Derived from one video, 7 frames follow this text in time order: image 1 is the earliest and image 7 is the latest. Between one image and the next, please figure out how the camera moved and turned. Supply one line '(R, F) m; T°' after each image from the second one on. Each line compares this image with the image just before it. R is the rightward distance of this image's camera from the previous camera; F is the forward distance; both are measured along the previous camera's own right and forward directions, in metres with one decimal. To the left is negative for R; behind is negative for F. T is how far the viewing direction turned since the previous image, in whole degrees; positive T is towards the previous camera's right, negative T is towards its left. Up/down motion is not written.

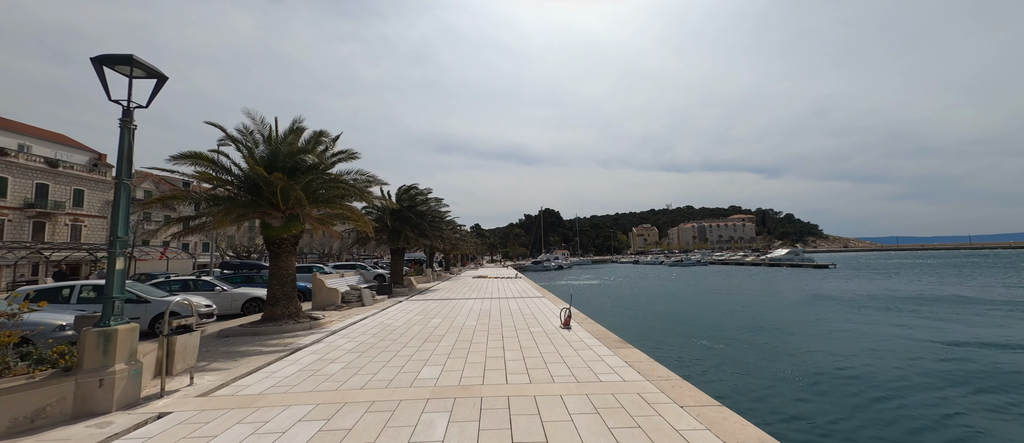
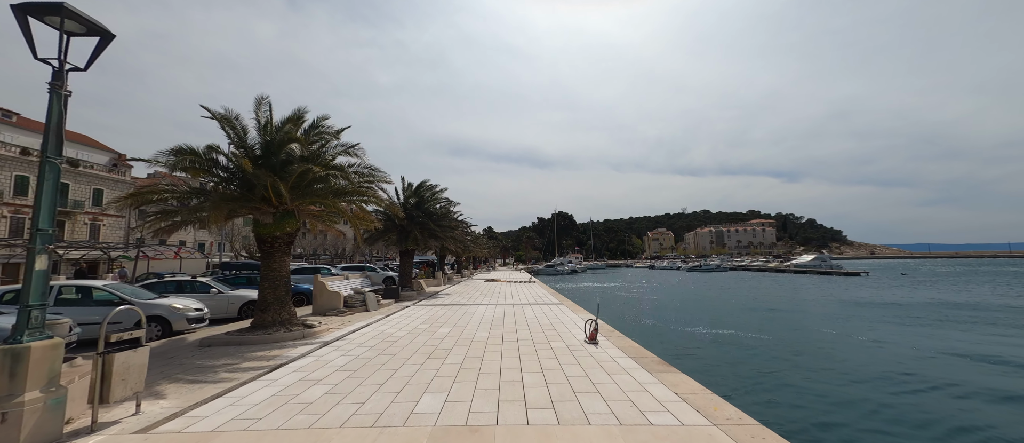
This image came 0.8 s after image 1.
(-0.1, +1.0) m; -2°
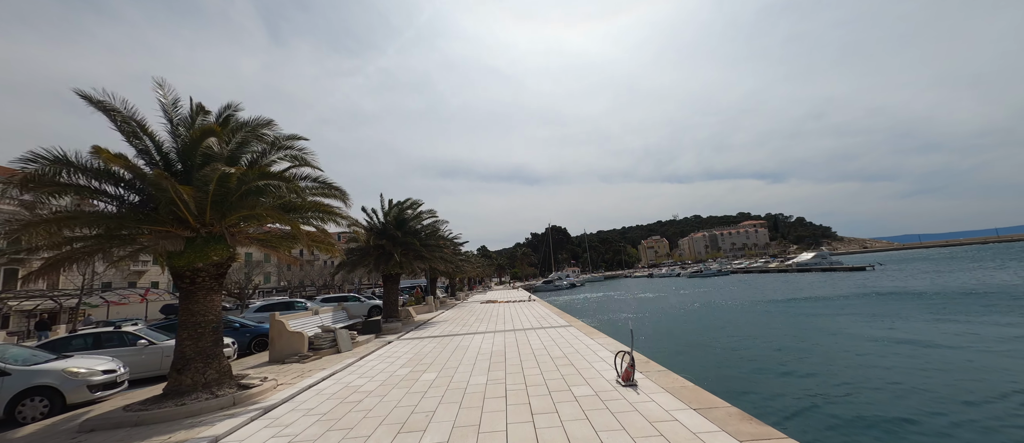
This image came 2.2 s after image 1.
(-0.1, +1.7) m; +1°
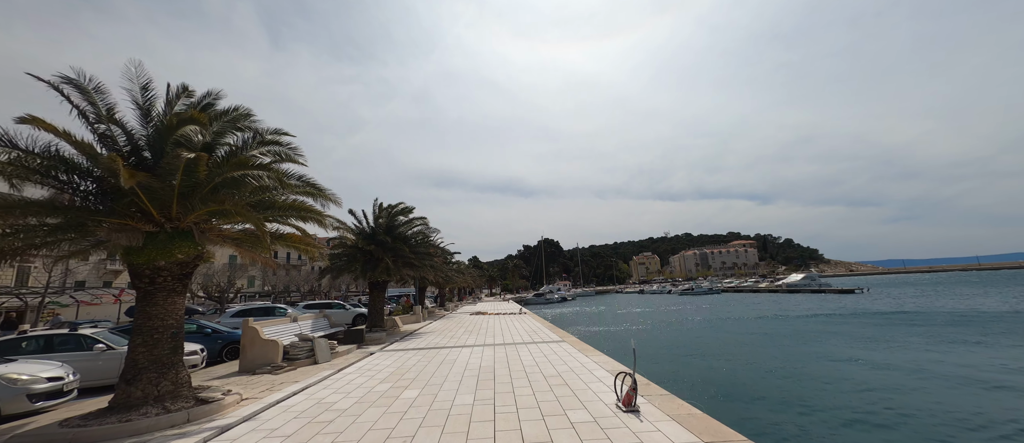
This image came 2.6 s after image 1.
(0.0, +0.4) m; +1°
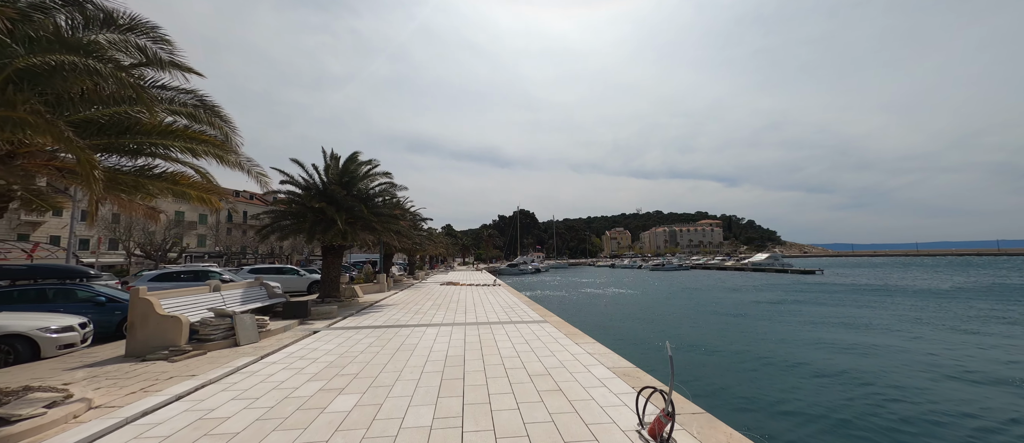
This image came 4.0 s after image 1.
(-0.1, +1.6) m; +4°
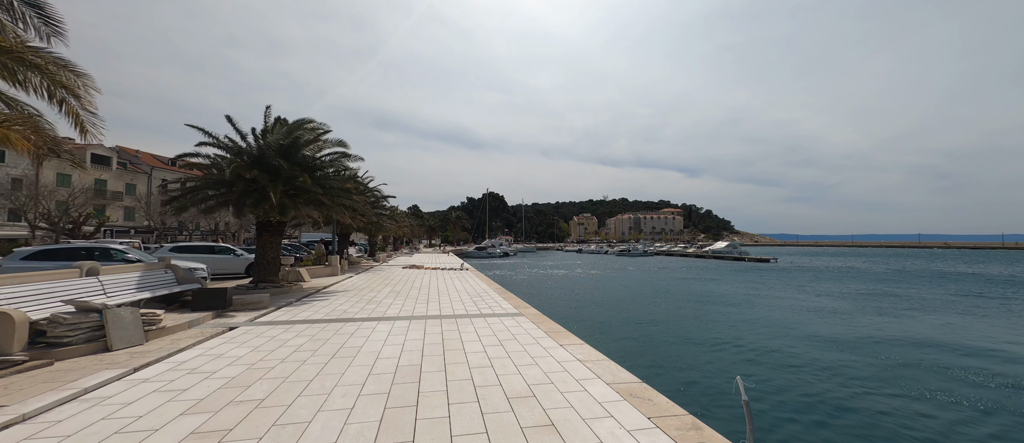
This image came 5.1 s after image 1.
(-0.1, +1.3) m; +5°
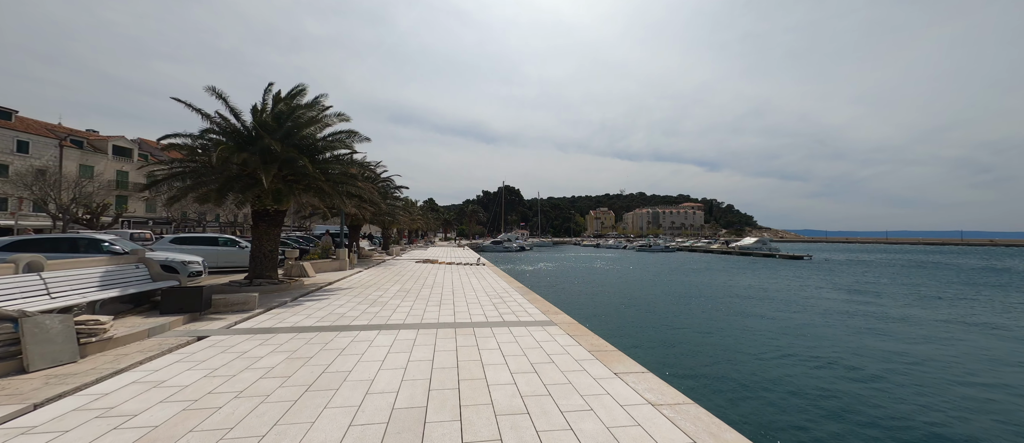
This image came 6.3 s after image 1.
(-0.3, +1.4) m; -2°
